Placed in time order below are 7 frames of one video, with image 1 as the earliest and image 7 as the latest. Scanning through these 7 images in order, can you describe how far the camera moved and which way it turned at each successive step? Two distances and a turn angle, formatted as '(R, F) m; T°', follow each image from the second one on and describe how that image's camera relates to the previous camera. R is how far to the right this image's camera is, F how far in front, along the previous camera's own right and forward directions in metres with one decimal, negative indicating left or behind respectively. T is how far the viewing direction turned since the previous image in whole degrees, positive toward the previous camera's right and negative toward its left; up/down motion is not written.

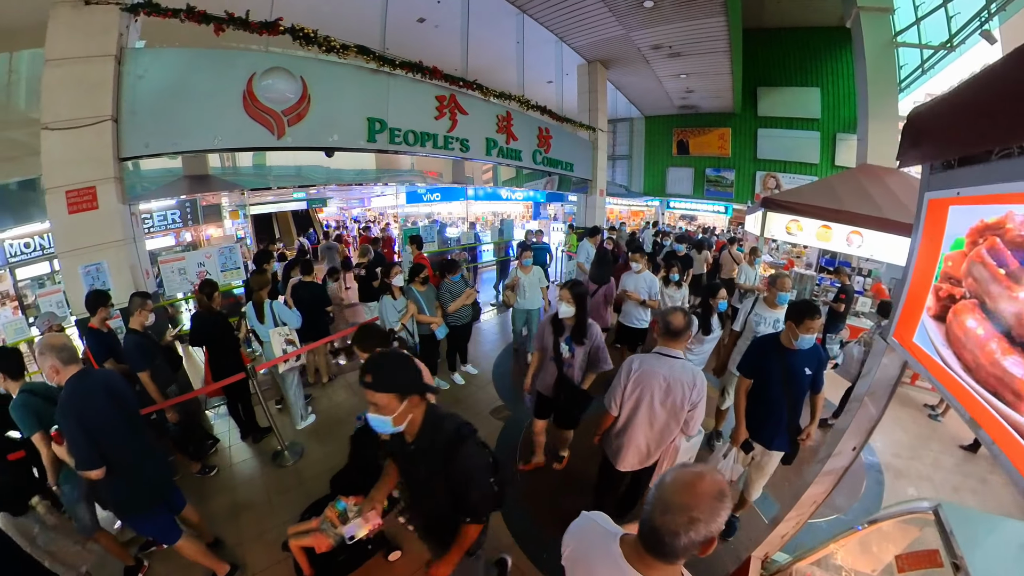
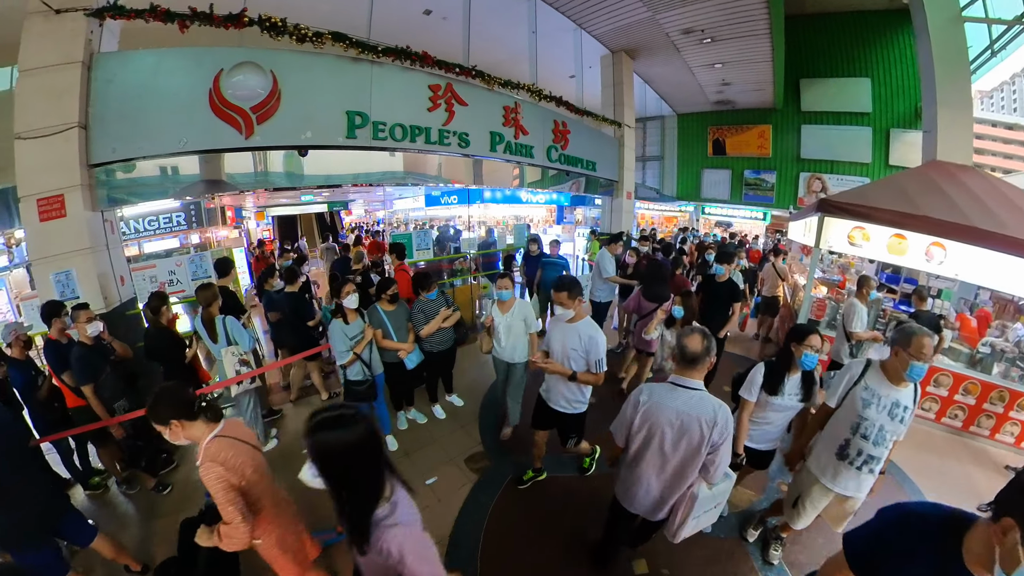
(+0.2, +0.6) m; -3°
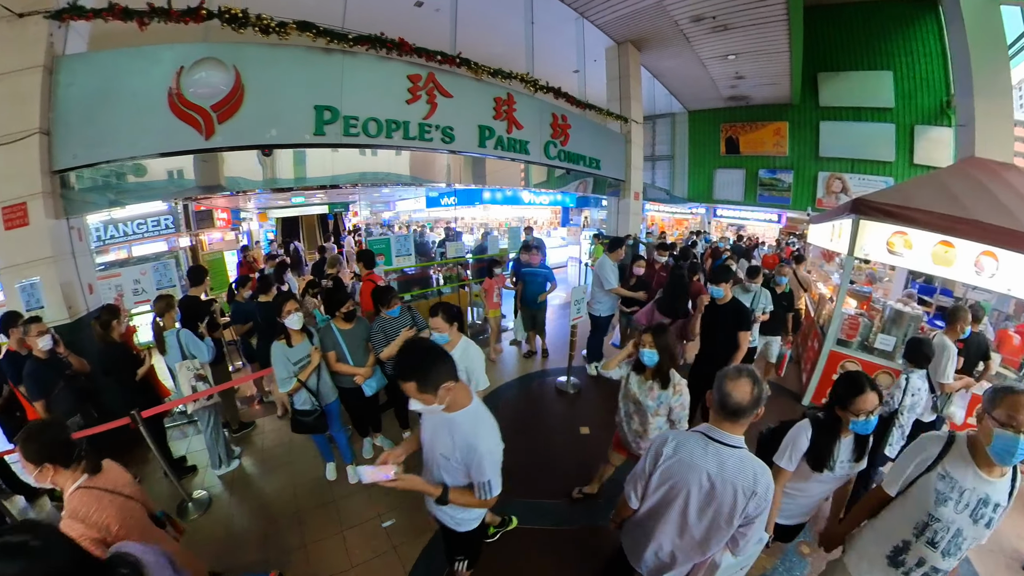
(+0.1, +0.4) m; -1°
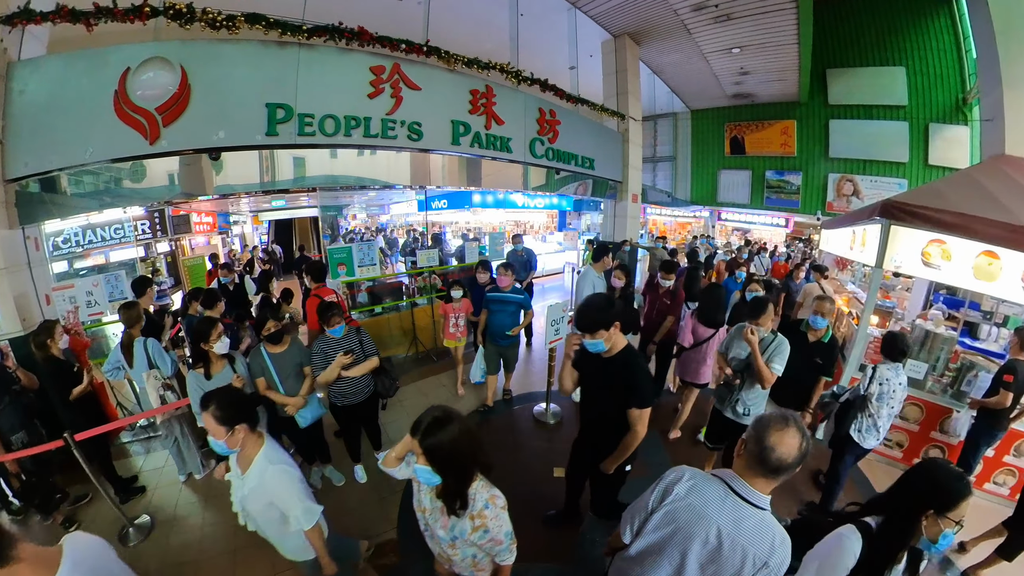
(+0.2, +0.4) m; 0°
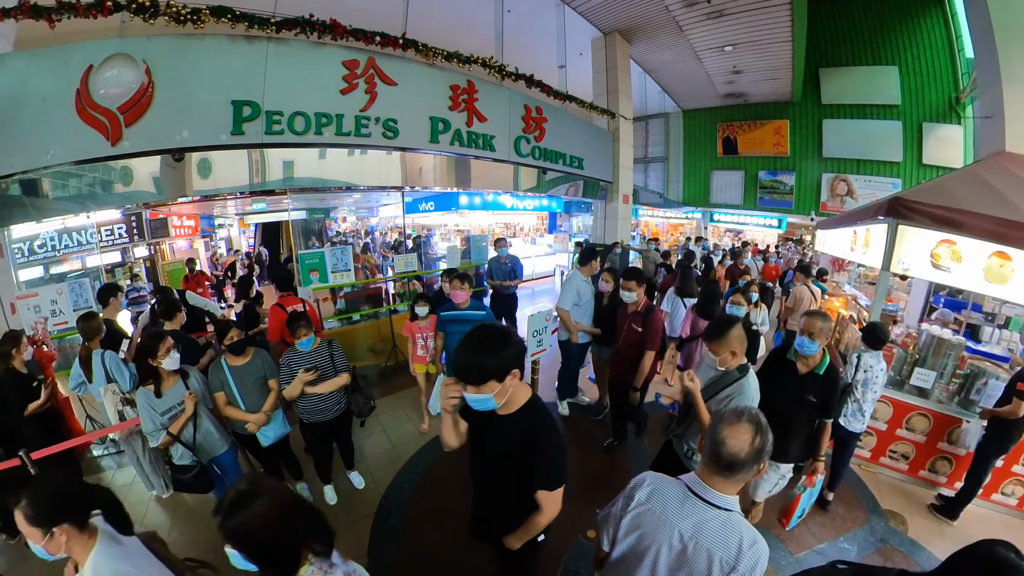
(0.0, +0.2) m; +1°
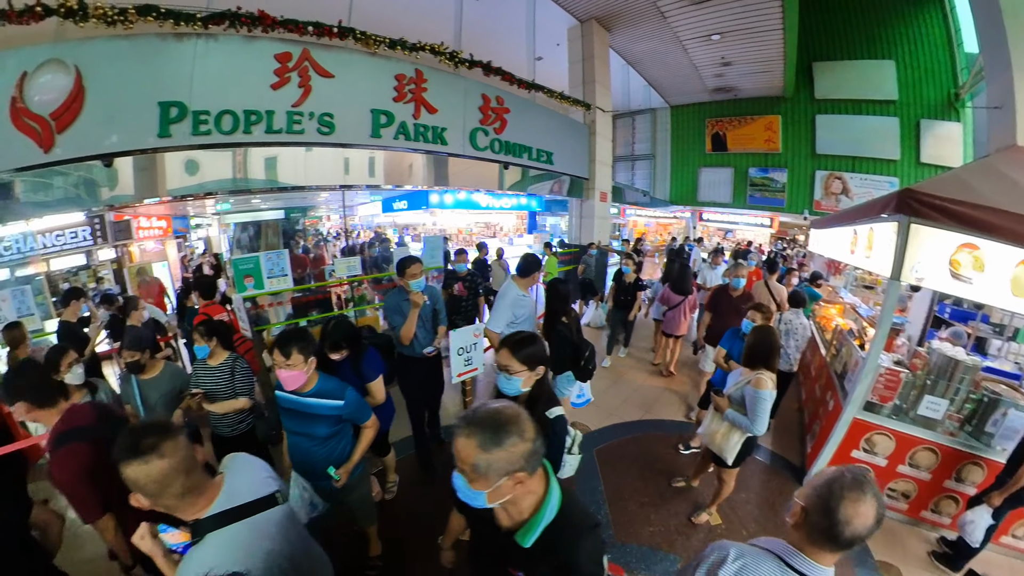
(+0.2, +0.4) m; 0°
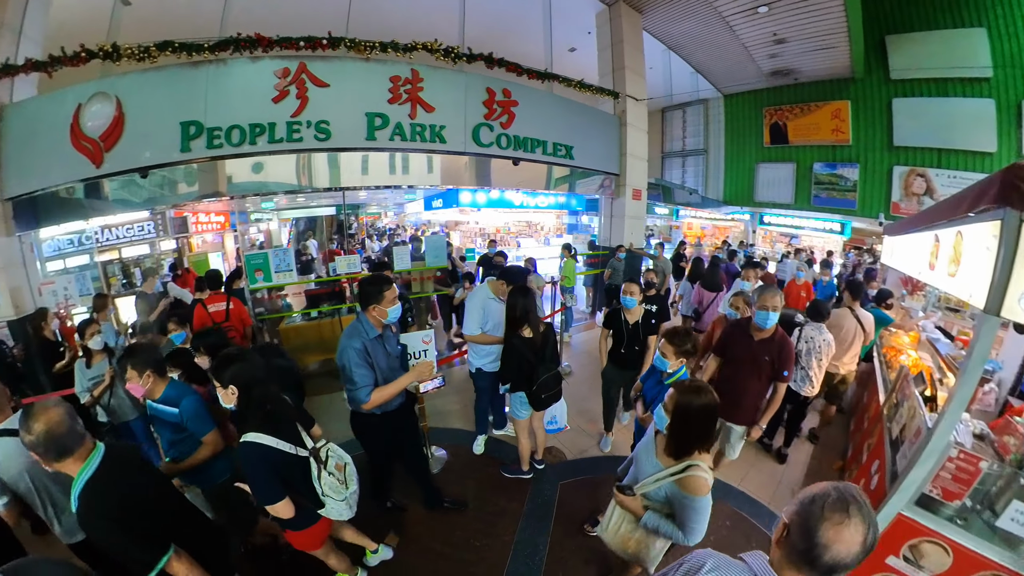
(+0.3, +0.4) m; -6°
